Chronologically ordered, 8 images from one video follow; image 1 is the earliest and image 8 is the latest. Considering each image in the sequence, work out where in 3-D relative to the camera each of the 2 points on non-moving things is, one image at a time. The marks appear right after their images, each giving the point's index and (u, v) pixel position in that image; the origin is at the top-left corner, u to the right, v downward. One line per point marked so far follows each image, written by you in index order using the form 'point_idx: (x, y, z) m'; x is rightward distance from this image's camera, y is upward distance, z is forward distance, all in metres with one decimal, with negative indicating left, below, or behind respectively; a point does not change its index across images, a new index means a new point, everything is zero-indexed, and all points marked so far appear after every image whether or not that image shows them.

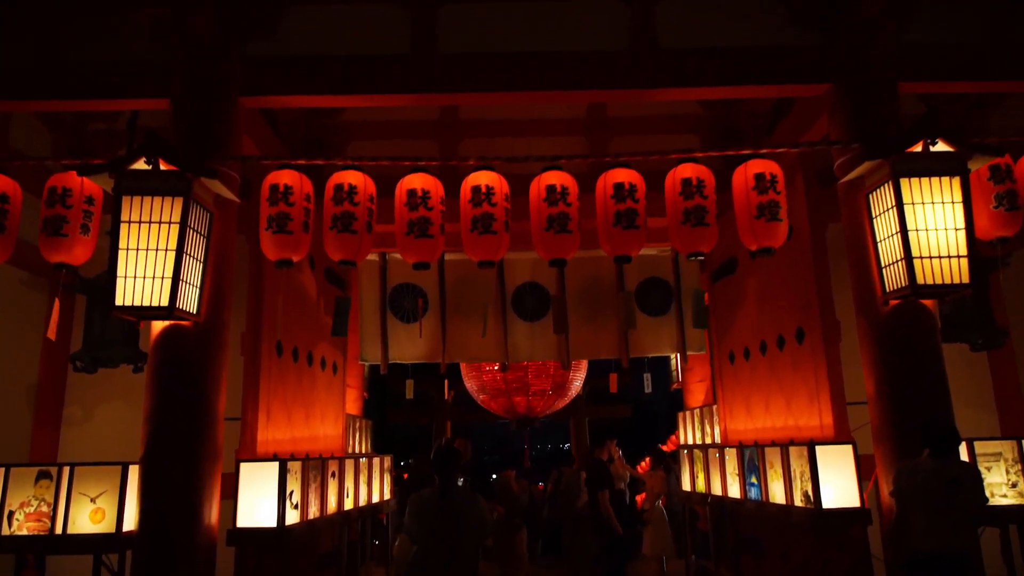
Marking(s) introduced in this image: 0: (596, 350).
0: (+1.0, -0.8, +8.8) m
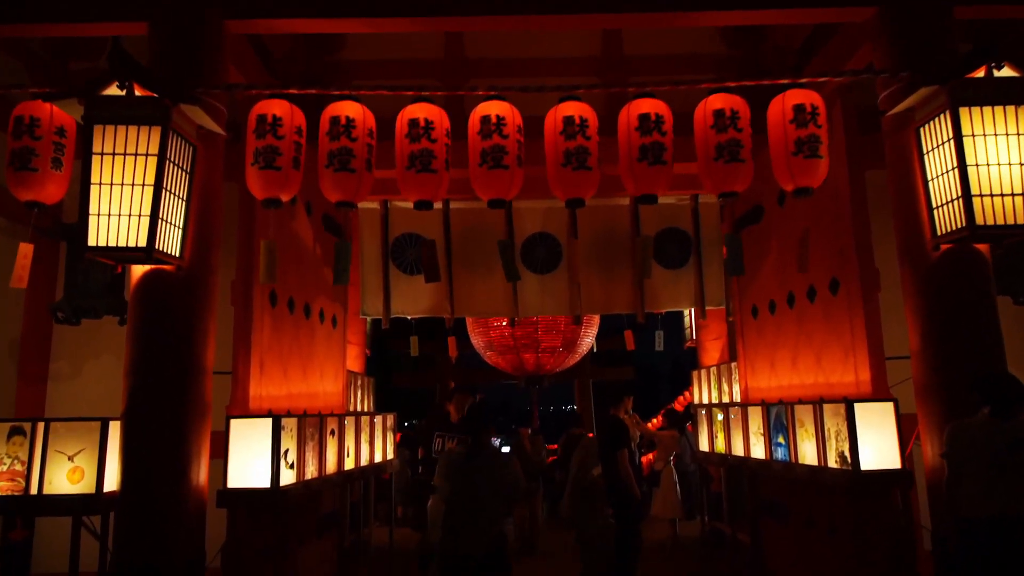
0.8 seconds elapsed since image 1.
0: (+1.1, -0.2, +8.4) m
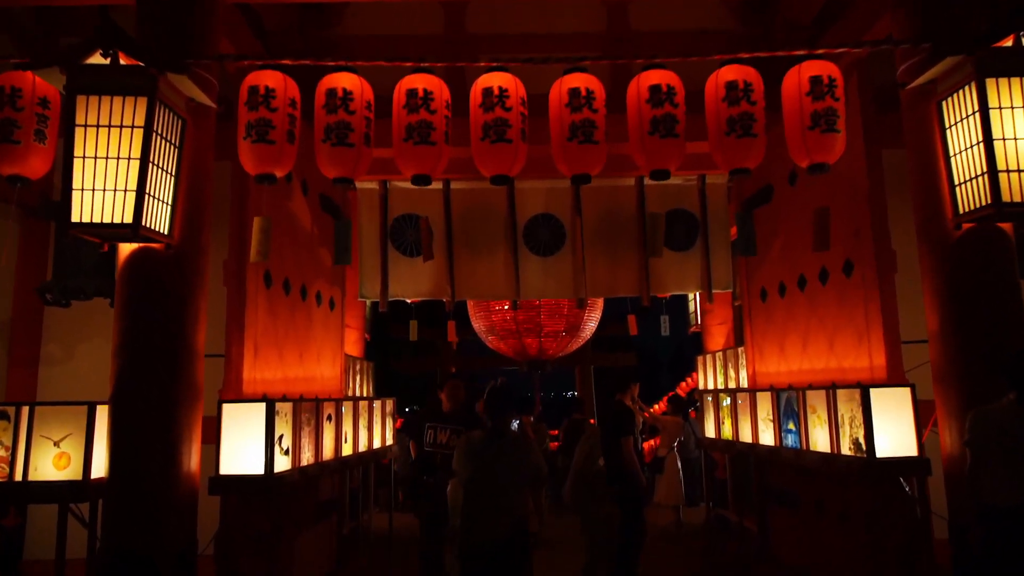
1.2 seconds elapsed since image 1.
0: (+1.1, 0.0, +8.2) m
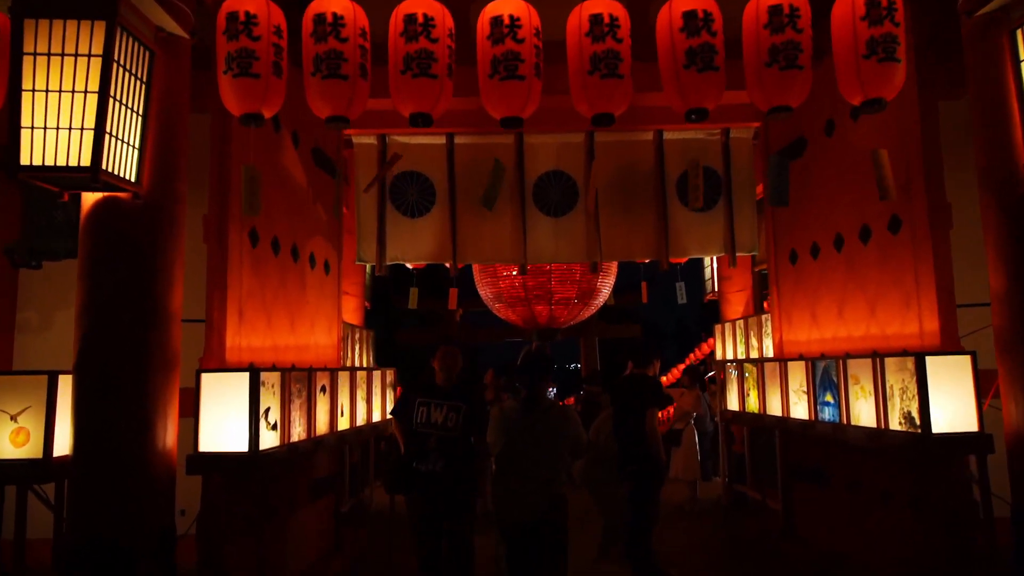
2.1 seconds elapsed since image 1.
0: (+1.2, +0.4, +7.6) m
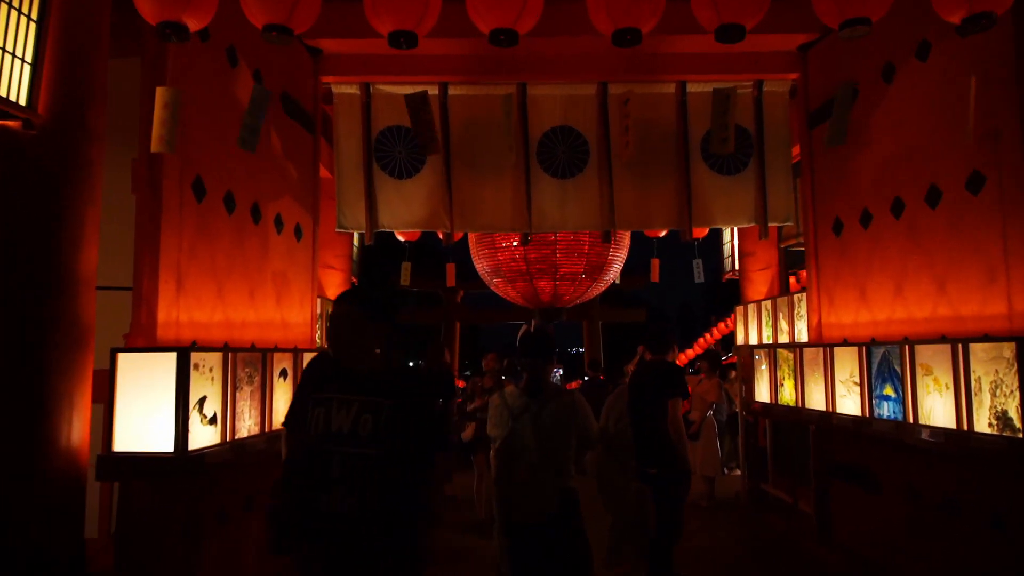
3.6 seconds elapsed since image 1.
0: (+1.2, +0.6, +6.7) m
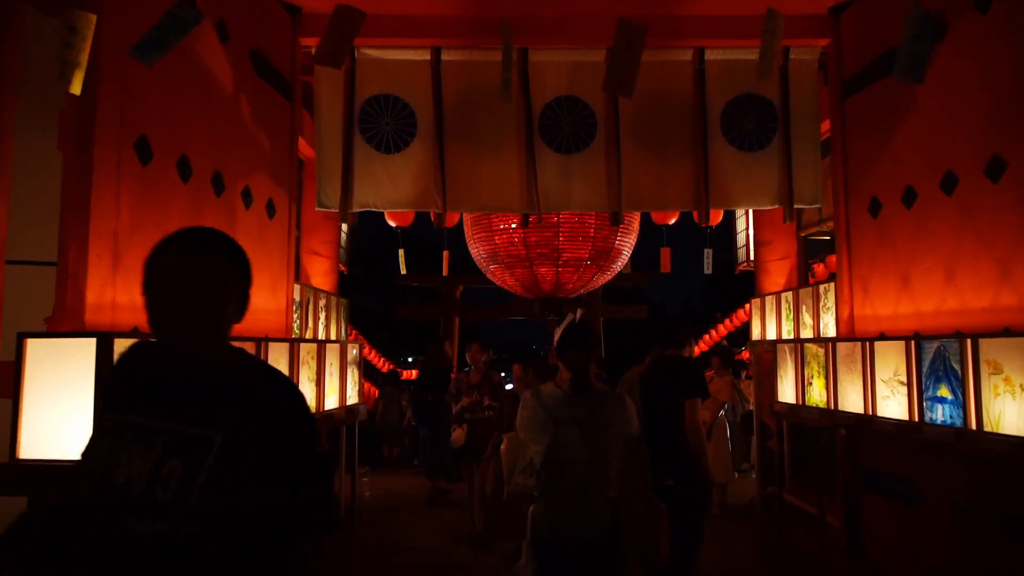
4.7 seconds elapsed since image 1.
0: (+1.2, +0.7, +6.0) m
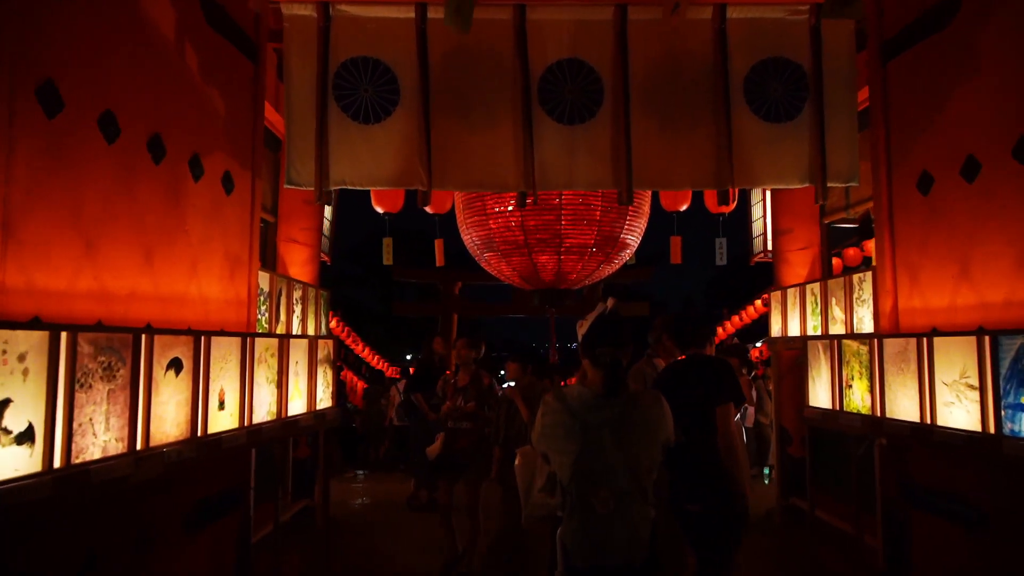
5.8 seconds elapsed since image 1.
0: (+1.2, +0.8, +5.3) m
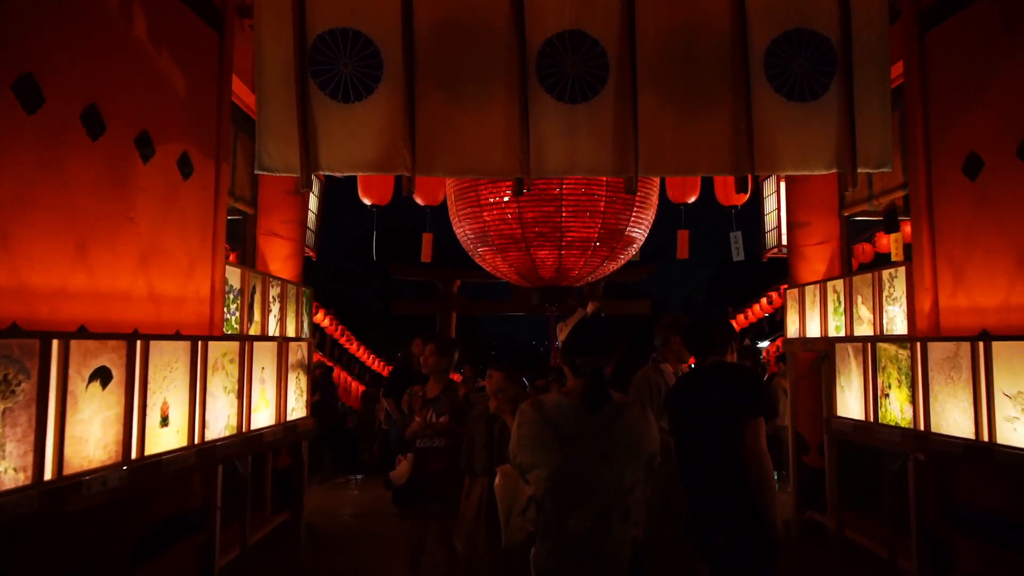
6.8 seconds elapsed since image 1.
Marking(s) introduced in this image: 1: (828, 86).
0: (+1.2, +0.8, +4.8) m
1: (+2.1, +1.3, +4.8) m
